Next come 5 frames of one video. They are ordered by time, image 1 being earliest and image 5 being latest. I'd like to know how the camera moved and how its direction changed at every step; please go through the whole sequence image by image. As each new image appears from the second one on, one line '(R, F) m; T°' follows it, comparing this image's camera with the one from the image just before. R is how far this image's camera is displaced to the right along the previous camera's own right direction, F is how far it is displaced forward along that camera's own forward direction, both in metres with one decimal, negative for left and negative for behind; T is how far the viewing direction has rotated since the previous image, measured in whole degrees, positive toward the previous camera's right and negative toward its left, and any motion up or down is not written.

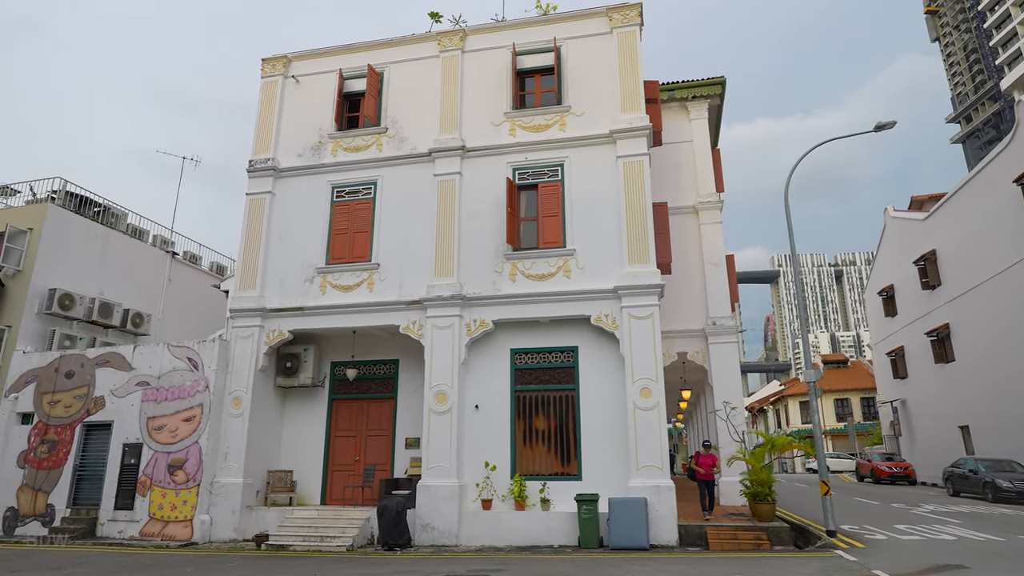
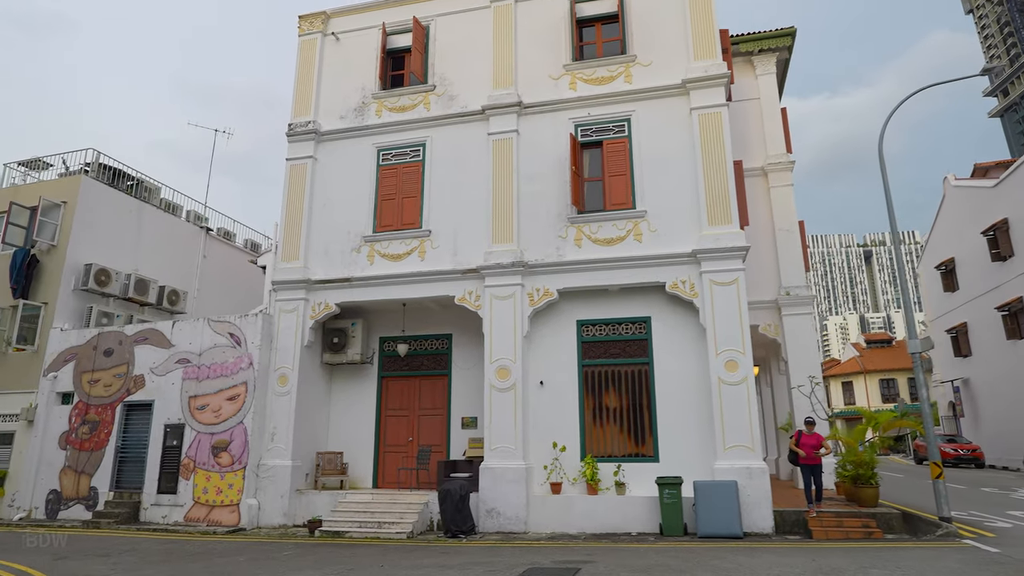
(-0.9, +1.1) m; -2°
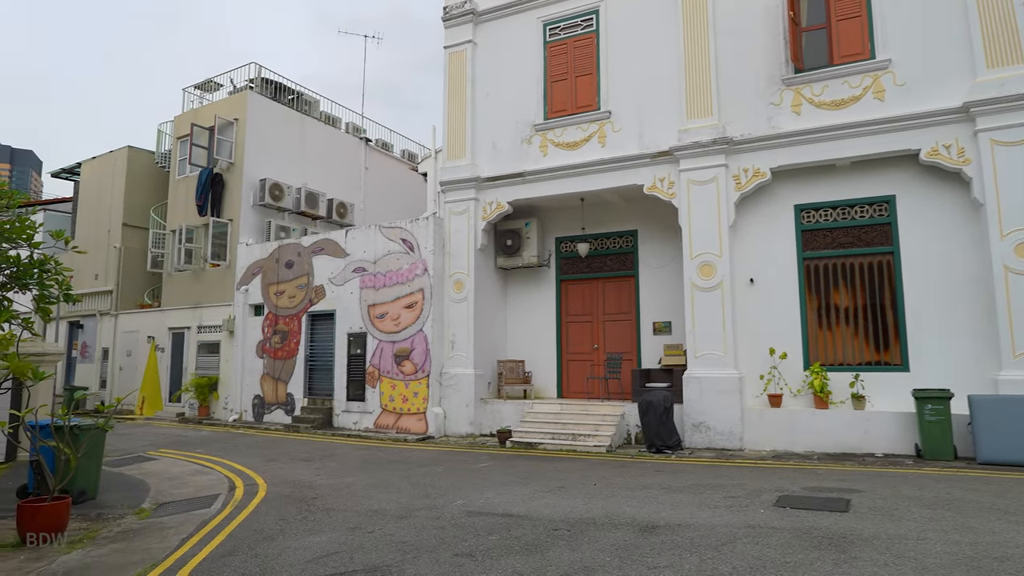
(-1.0, +1.4) m; -13°
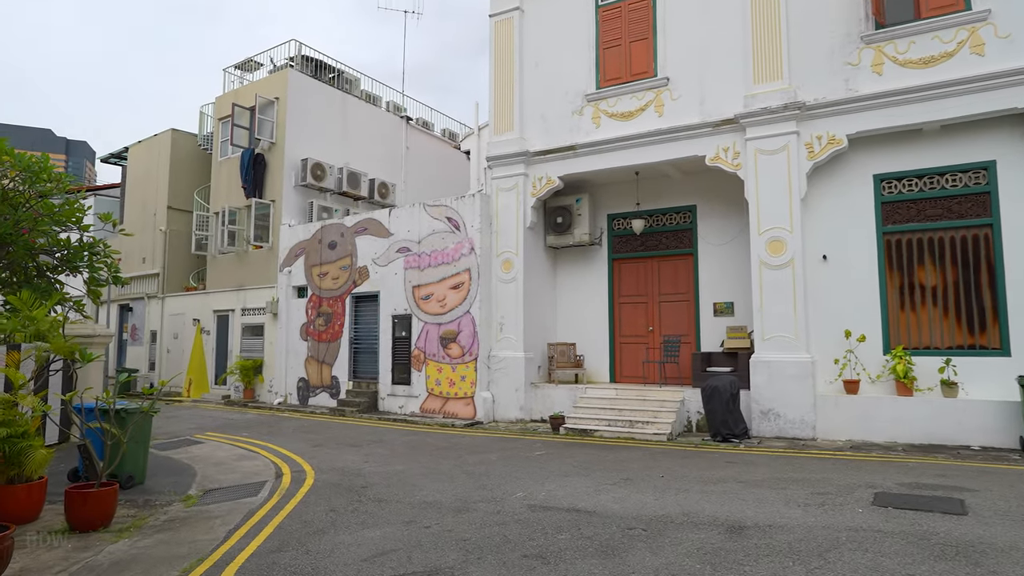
(-0.3, +0.6) m; -3°
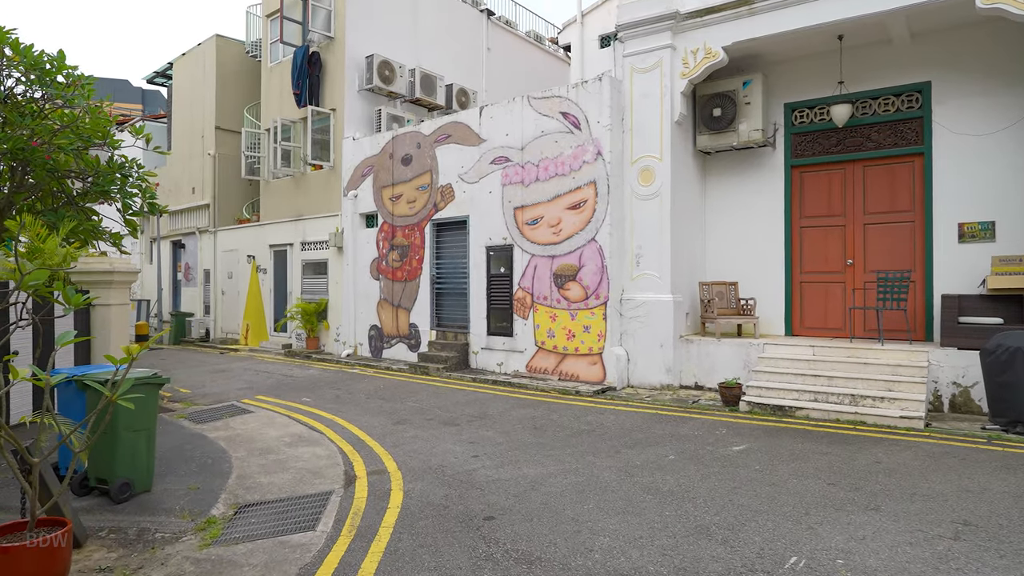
(-1.1, +3.2) m; -5°
